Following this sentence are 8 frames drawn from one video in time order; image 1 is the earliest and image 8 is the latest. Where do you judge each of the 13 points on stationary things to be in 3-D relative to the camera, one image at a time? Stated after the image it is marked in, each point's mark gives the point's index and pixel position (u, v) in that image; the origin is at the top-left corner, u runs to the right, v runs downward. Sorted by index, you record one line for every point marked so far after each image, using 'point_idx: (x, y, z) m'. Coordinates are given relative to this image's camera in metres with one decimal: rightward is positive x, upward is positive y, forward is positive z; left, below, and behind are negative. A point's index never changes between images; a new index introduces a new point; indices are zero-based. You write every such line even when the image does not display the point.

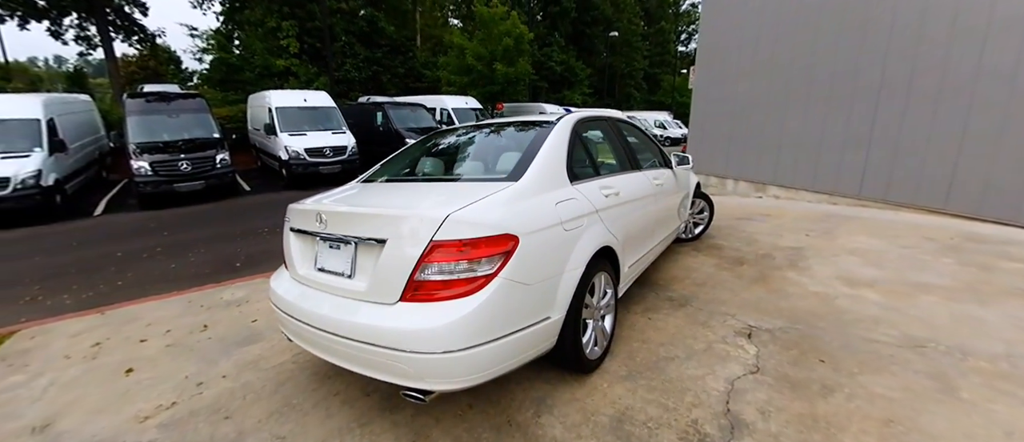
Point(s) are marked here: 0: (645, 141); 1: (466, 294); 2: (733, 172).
0: (+1.2, +0.7, +3.7) m
1: (-0.2, -0.3, +1.7) m
2: (+4.1, +0.9, +8.2) m
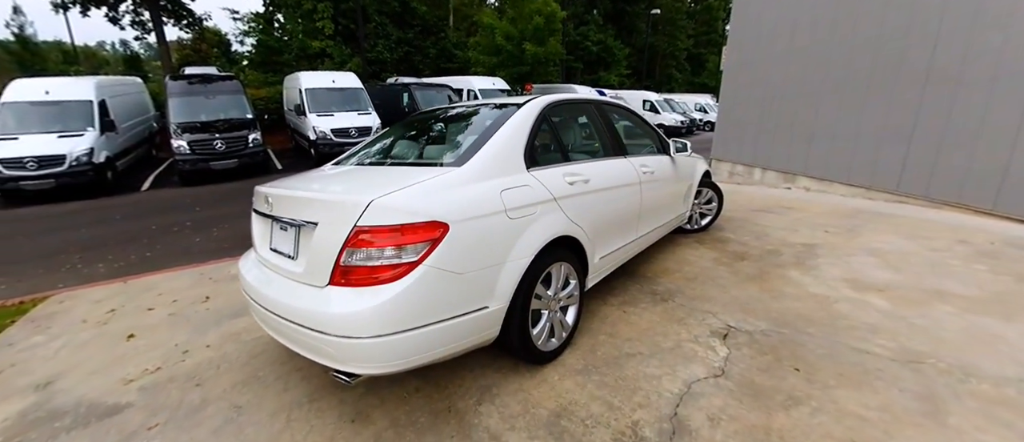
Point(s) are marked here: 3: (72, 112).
0: (+1.0, +0.8, +3.5) m
1: (-0.5, -0.3, +1.7) m
2: (+4.5, +1.1, +7.7) m
3: (-7.7, +1.9, +7.2) m
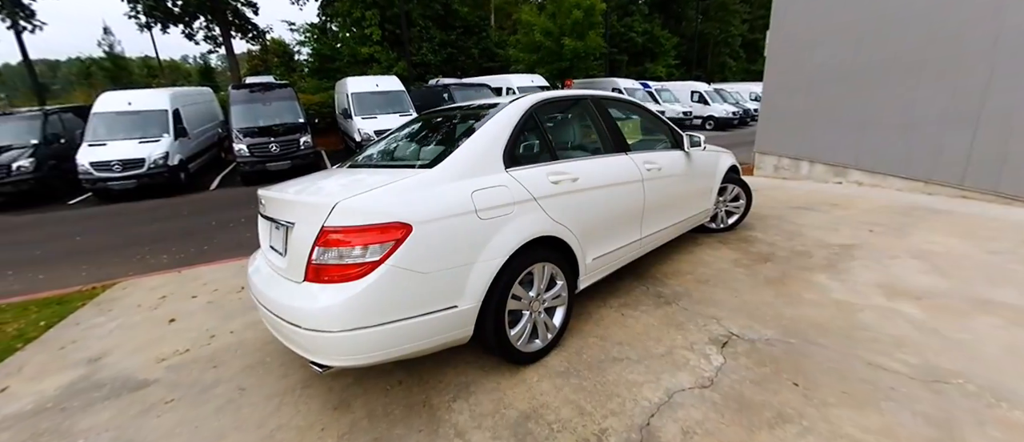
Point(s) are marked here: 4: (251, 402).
0: (+1.1, +0.8, +3.3) m
1: (-0.7, -0.3, +1.8) m
2: (+5.0, +1.1, +7.1) m
3: (-7.1, +2.0, +8.1) m
4: (-1.4, -1.0, +2.3) m
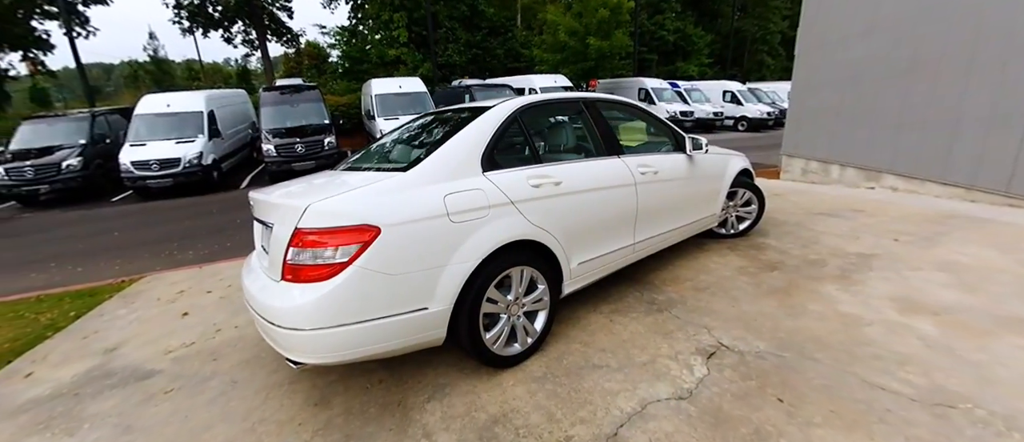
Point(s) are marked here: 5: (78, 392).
0: (+1.1, +0.8, +3.2) m
1: (-0.8, -0.3, +1.8) m
2: (+5.3, +1.0, +6.7) m
3: (-6.7, +2.1, +8.6) m
4: (-1.5, -1.0, +2.4) m
5: (-2.6, -1.0, +2.5) m
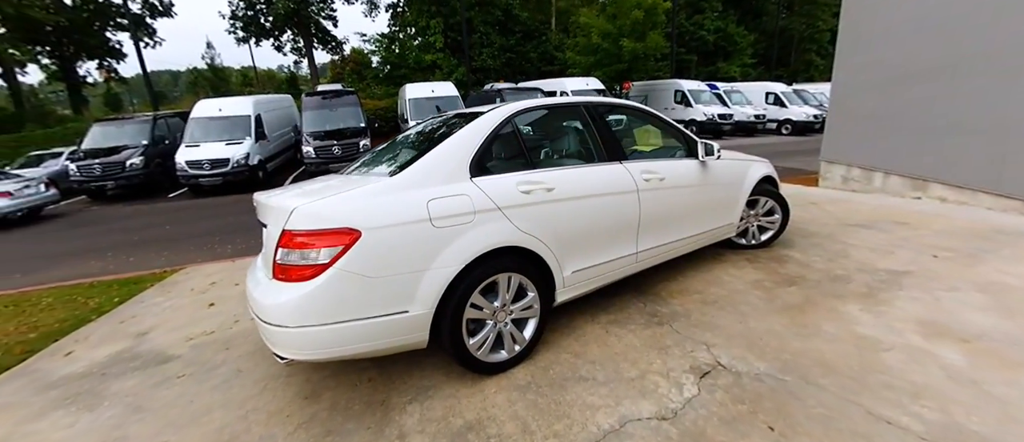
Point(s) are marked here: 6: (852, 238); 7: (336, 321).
0: (+1.1, +0.7, +3.1) m
1: (-0.9, -0.3, +1.9) m
2: (+5.6, +0.8, +6.2) m
3: (-6.1, +2.1, +9.2) m
4: (-1.6, -1.0, +2.5) m
5: (-2.7, -1.0, +2.7) m
6: (+3.1, -0.2, +3.7) m
7: (-0.8, -0.5, +1.9) m
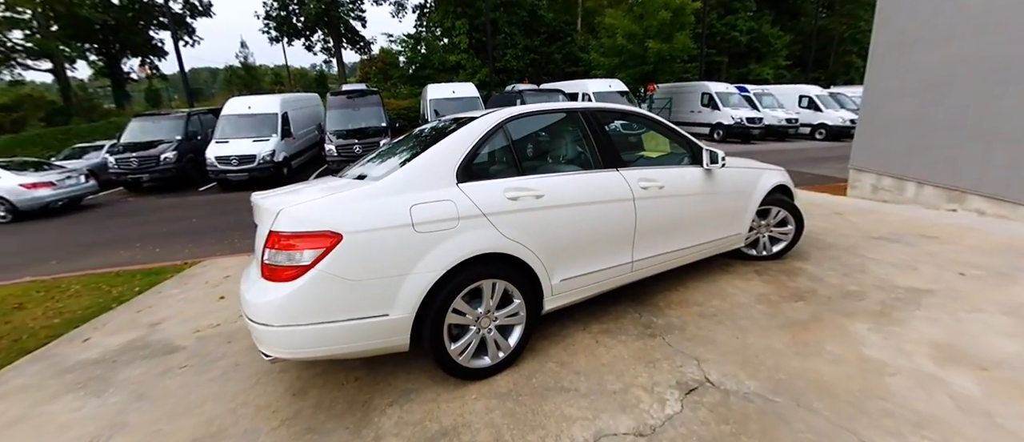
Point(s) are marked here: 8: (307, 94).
0: (+1.1, +0.6, +3.0) m
1: (-1.0, -0.3, +1.9) m
2: (+5.8, +0.7, +5.9) m
3: (-5.7, +2.3, +9.6) m
4: (-1.7, -1.0, +2.6) m
5: (-2.7, -1.0, +2.9) m
6: (+3.1, -0.3, +3.5) m
7: (-0.9, -0.5, +2.0) m
8: (-5.8, +3.6, +11.9) m
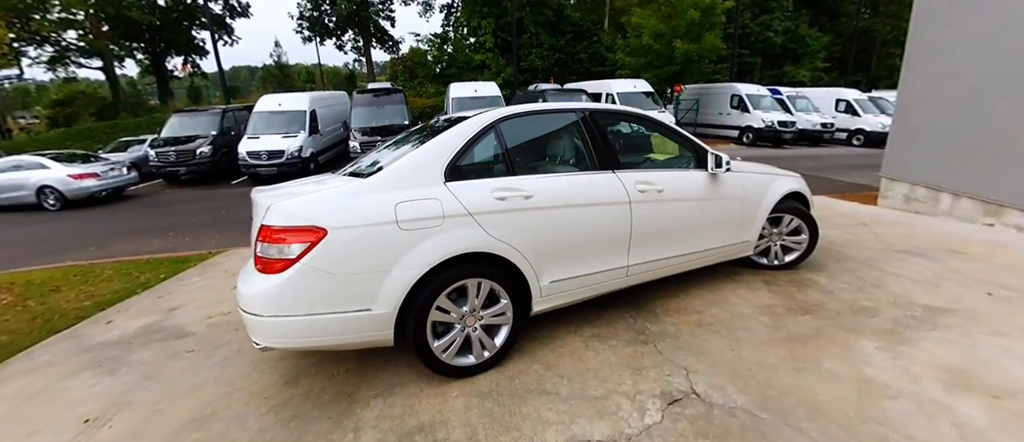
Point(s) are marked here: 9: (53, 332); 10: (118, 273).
0: (+1.1, +0.6, +3.0) m
1: (-1.1, -0.2, +2.0) m
2: (+6.0, +0.5, +5.5) m
3: (-5.2, +2.4, +9.9) m
4: (-1.8, -0.9, +2.7) m
5: (-2.8, -0.9, +3.1) m
6: (+3.1, -0.4, +3.3) m
7: (-1.0, -0.4, +2.0) m
8: (-5.1, +3.8, +12.2) m
9: (-3.6, -0.9, +3.3) m
10: (-4.3, -0.6, +4.5) m
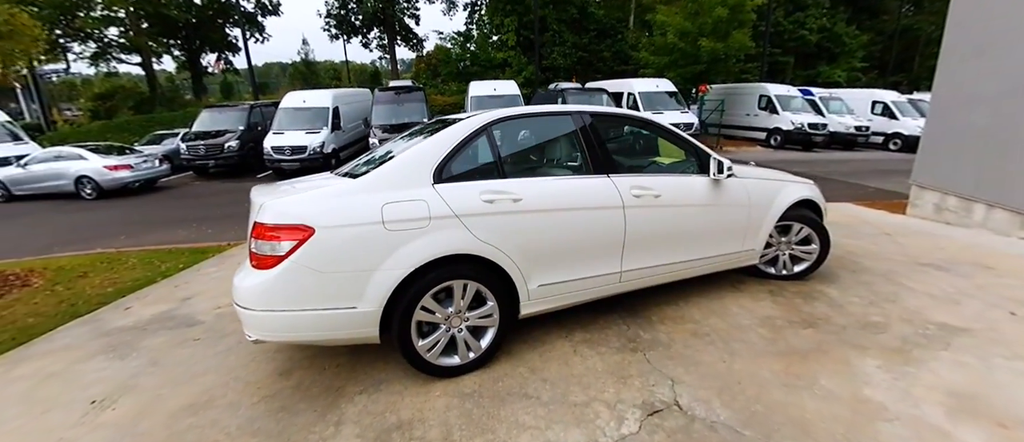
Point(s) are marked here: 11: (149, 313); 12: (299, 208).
0: (+1.1, +0.6, +2.9) m
1: (-1.2, -0.2, +2.1) m
2: (+6.1, +0.3, +5.1) m
3: (-4.8, +2.6, +10.2) m
4: (-1.8, -0.9, +2.8) m
5: (-2.8, -0.8, +3.2) m
6: (+3.1, -0.5, +3.2) m
7: (-1.1, -0.4, +2.1) m
8: (-4.5, +3.9, +12.5) m
9: (-3.6, -0.8, +3.5) m
10: (-4.2, -0.5, +4.8) m
11: (-3.0, -0.8, +3.5) m
12: (-1.1, +0.1, +2.1) m
